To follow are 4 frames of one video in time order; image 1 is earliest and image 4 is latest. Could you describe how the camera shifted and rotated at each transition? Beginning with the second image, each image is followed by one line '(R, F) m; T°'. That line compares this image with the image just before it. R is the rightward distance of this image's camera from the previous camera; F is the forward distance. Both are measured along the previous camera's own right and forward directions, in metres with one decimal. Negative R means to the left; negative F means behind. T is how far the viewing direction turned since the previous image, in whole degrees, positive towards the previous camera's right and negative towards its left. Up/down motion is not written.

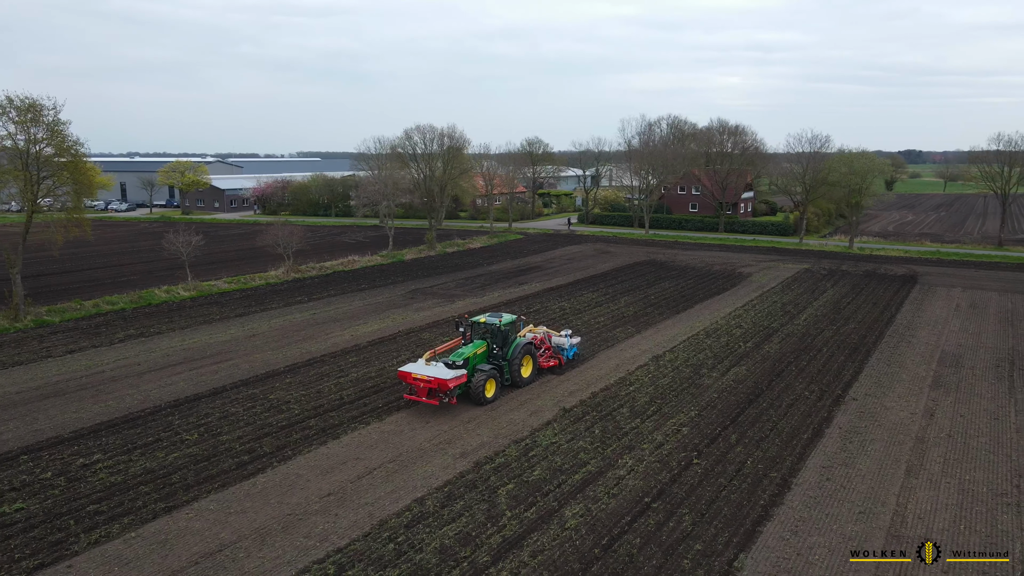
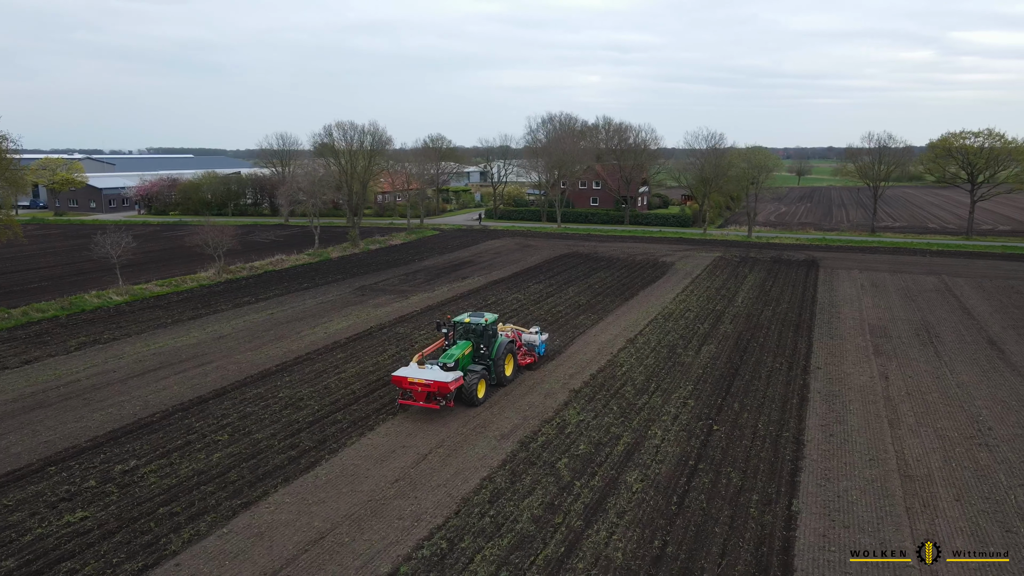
(-2.4, -0.5) m; +10°
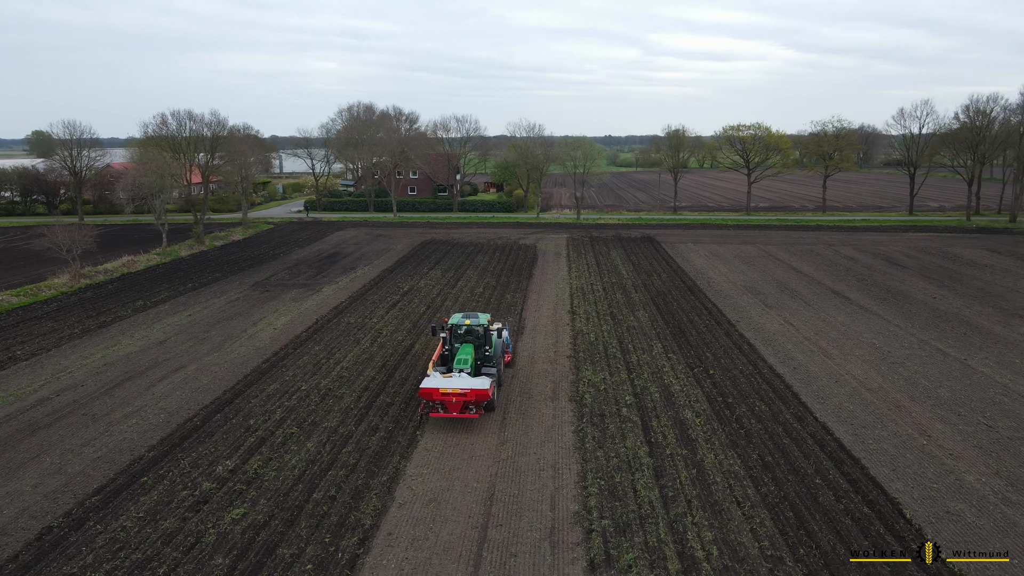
(-4.7, -0.5) m; +18°
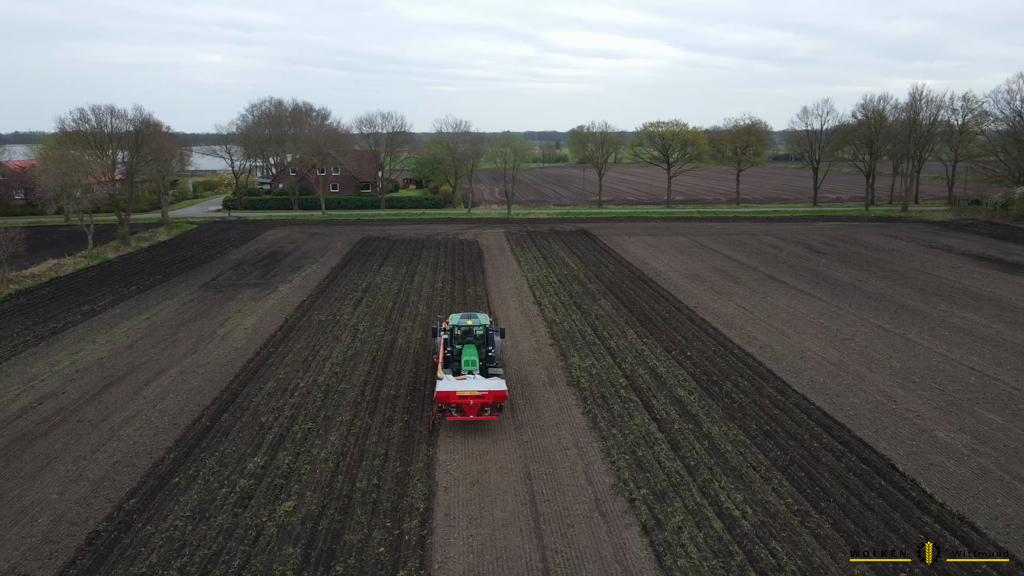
(-1.7, -0.4) m; +7°
